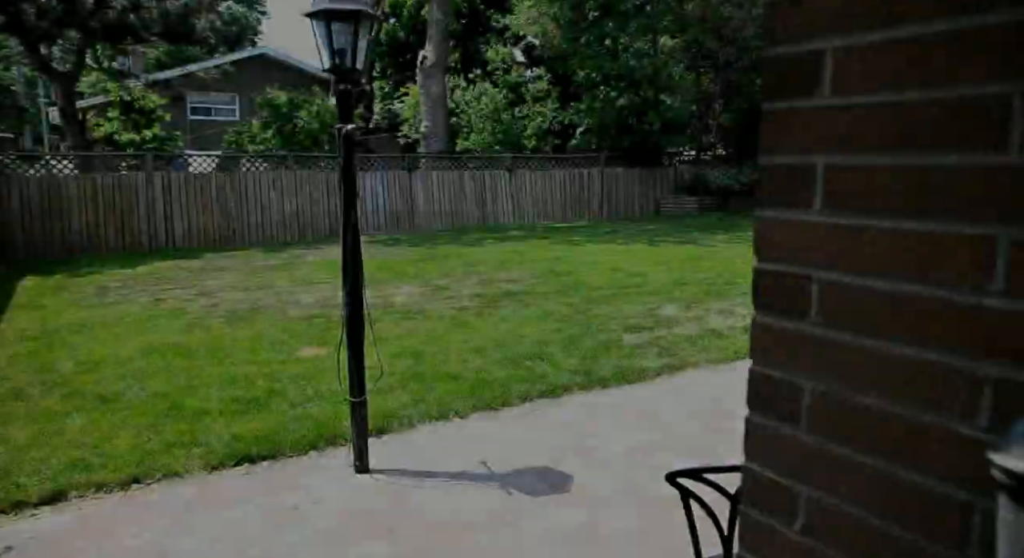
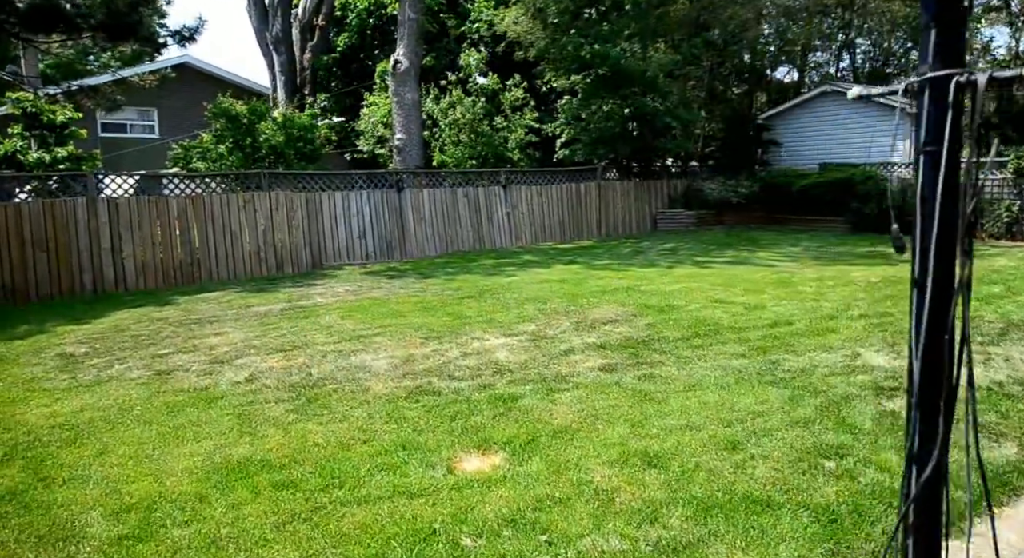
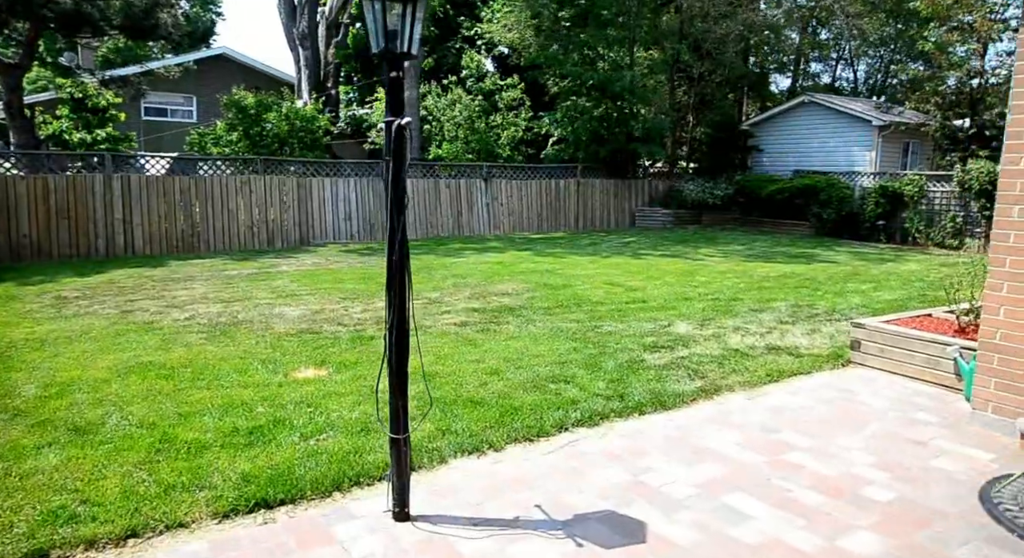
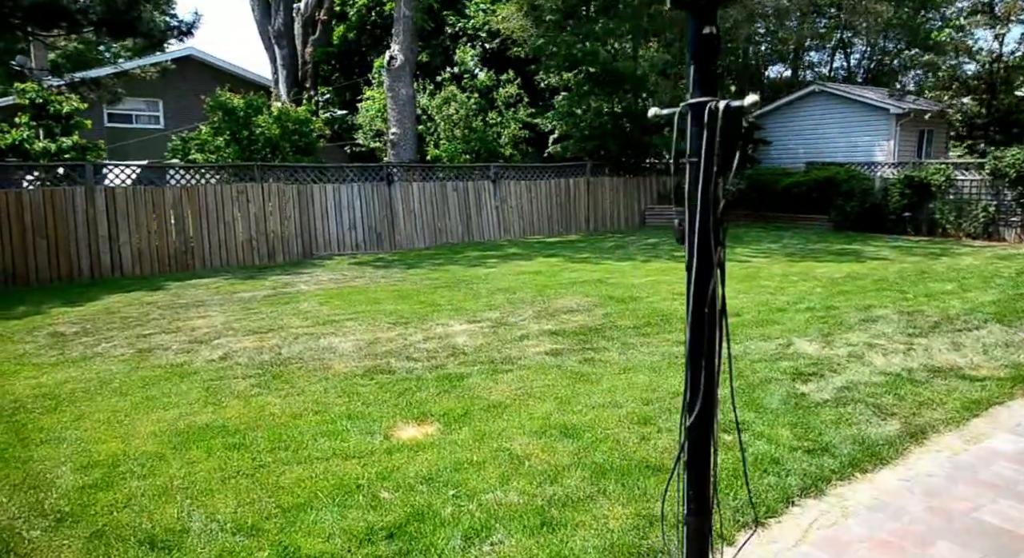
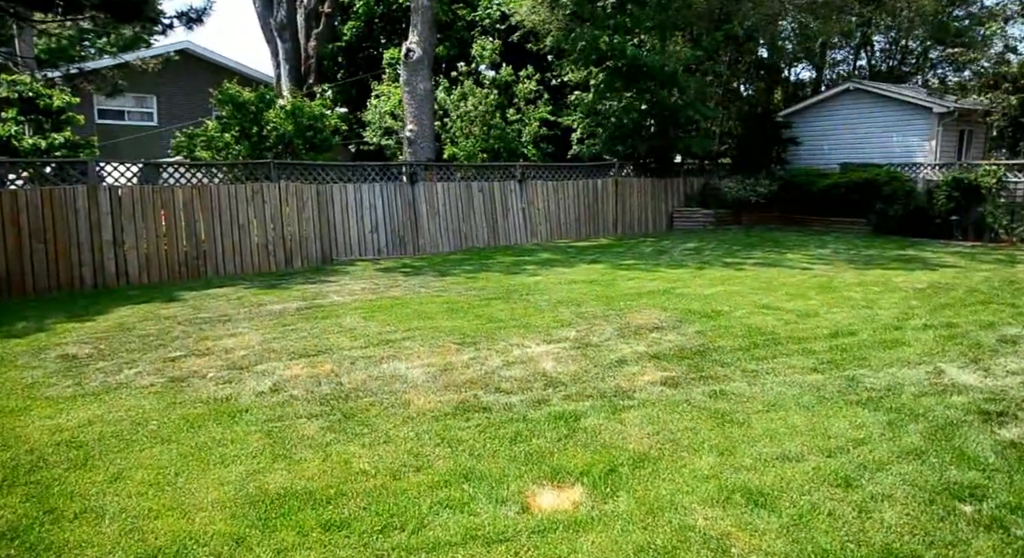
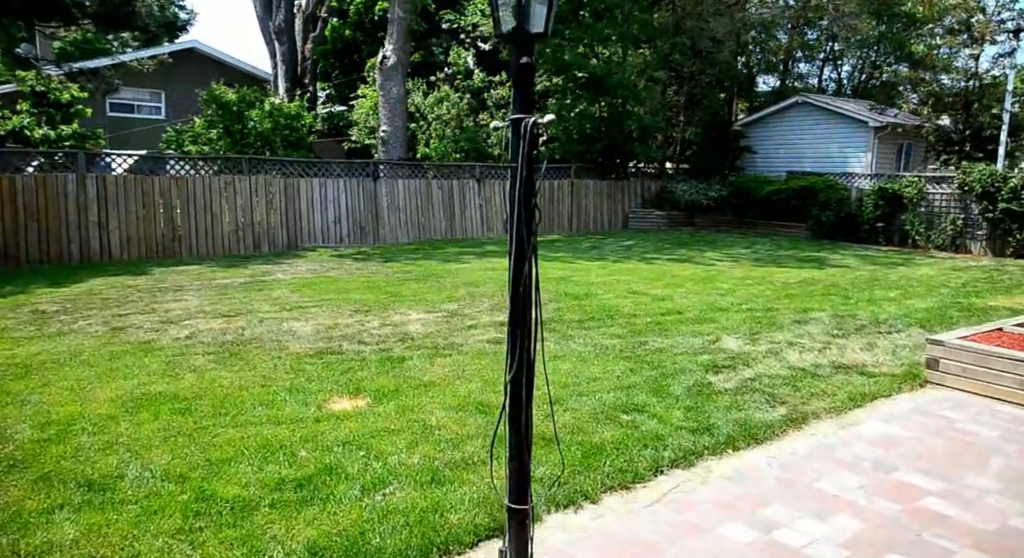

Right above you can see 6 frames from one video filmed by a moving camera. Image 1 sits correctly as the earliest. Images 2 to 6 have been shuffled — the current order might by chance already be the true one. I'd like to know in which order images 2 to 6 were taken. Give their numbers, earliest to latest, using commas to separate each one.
3, 6, 4, 2, 5
